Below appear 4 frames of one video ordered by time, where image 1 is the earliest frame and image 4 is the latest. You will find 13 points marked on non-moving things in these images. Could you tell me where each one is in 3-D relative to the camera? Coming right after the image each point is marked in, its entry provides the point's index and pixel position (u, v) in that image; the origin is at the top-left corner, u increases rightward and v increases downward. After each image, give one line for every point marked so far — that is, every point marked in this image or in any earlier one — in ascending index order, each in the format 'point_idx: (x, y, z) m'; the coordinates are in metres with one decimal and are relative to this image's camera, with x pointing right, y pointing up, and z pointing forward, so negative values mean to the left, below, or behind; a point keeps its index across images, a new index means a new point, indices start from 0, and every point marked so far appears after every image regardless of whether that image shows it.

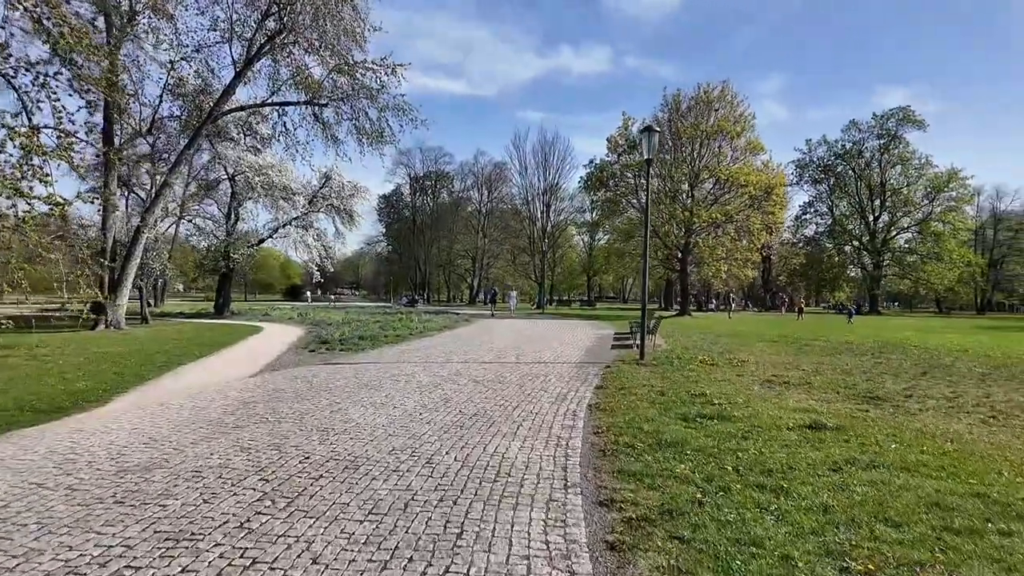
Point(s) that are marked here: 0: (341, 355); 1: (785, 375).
0: (-3.9, -1.6, +13.6) m
1: (+5.0, -1.6, +10.8) m
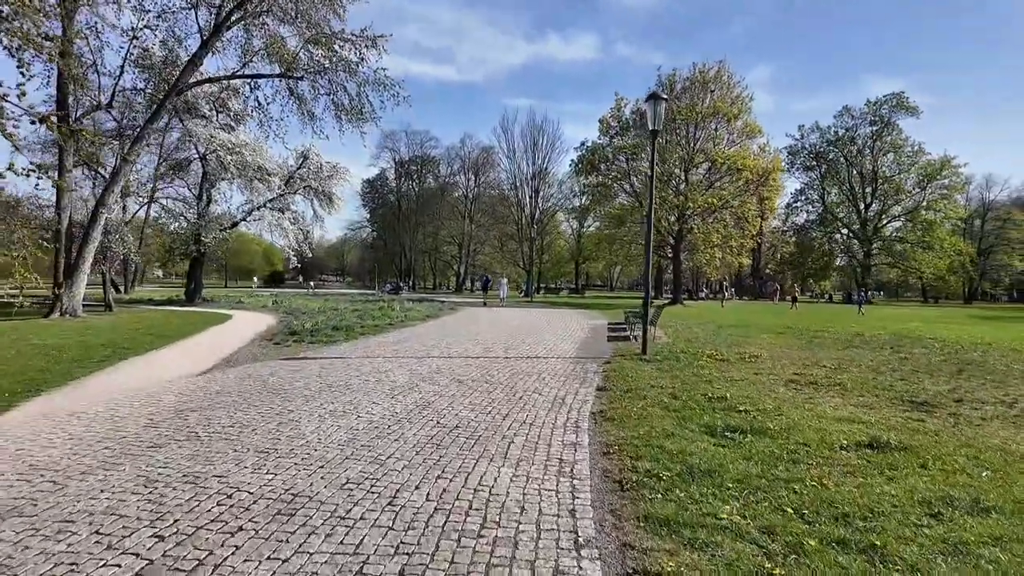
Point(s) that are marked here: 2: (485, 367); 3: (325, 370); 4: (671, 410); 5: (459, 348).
0: (-4.2, -1.3, +12.2) m
1: (+4.8, -1.4, +9.6) m
2: (-0.4, -1.3, +10.0) m
3: (-3.0, -1.3, +9.4) m
4: (+1.9, -1.4, +6.9) m
5: (-1.1, -1.3, +12.3) m
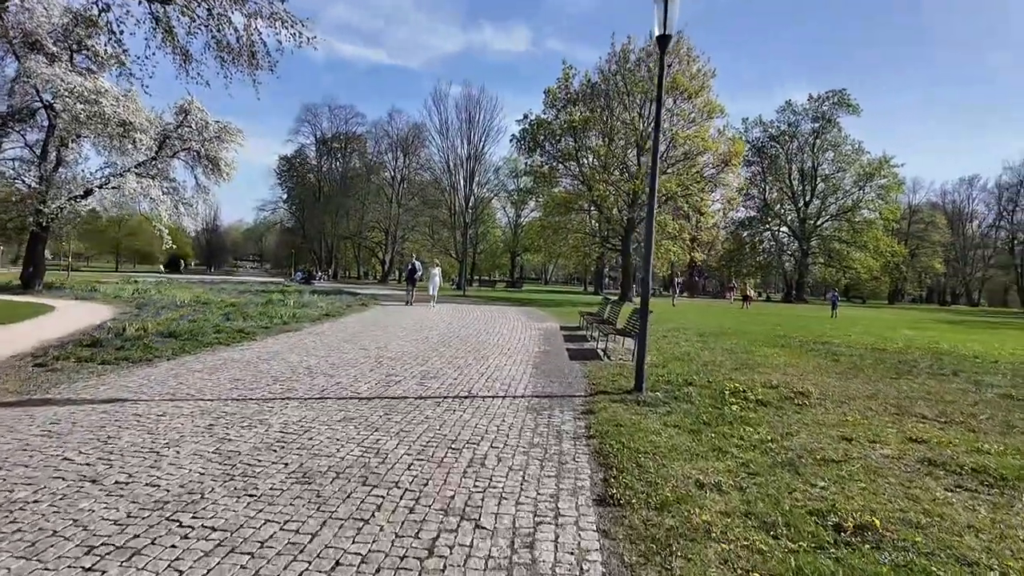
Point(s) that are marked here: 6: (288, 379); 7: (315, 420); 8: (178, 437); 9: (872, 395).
0: (-5.2, -1.1, +7.2) m
1: (+4.0, -1.4, +5.7) m
2: (-1.3, -1.3, +5.4) m
3: (-3.7, -1.2, +4.6) m
4: (+1.4, -1.5, +2.7) m
5: (-2.2, -1.2, +7.7) m
6: (-2.9, -1.2, +7.7) m
7: (-1.9, -1.3, +5.8) m
8: (-2.9, -1.2, +5.1) m
9: (+4.8, -1.4, +7.8) m
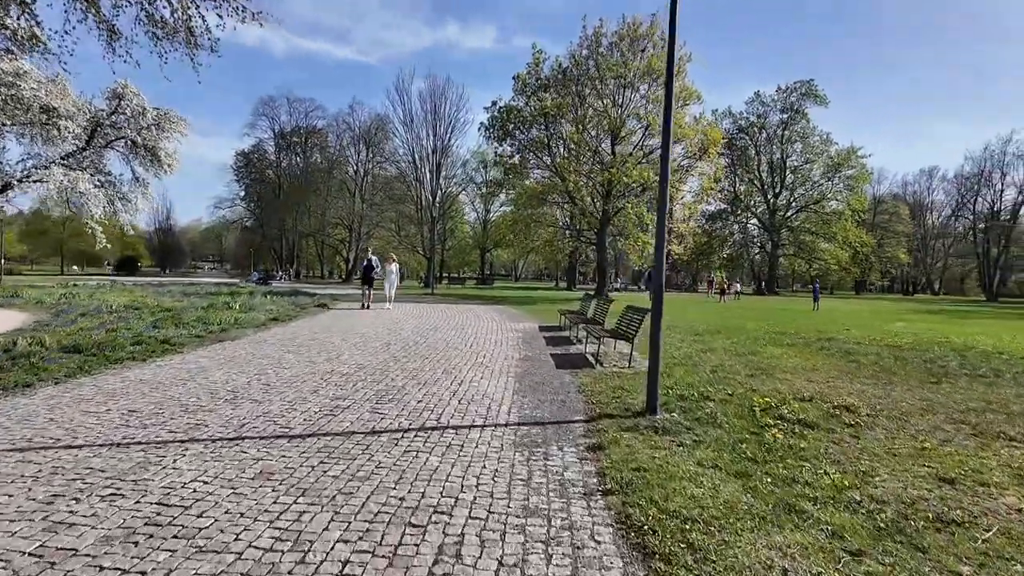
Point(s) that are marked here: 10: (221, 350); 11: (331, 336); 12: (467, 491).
0: (-5.4, -1.2, +5.3) m
1: (+3.9, -1.3, +4.3) m
2: (-1.3, -1.3, +3.8) m
3: (-3.8, -1.3, +2.8) m
4: (+1.4, -1.4, +1.2) m
5: (-2.4, -1.2, +6.0) m
6: (-3.1, -1.2, +6.0) m
7: (-2.0, -1.3, +4.1) m
8: (-2.9, -1.3, +3.4) m
9: (+4.5, -1.3, +6.5) m
10: (-4.8, -1.0, +9.8) m
11: (-3.5, -0.9, +11.5) m
12: (-0.3, -1.3, +4.0) m
